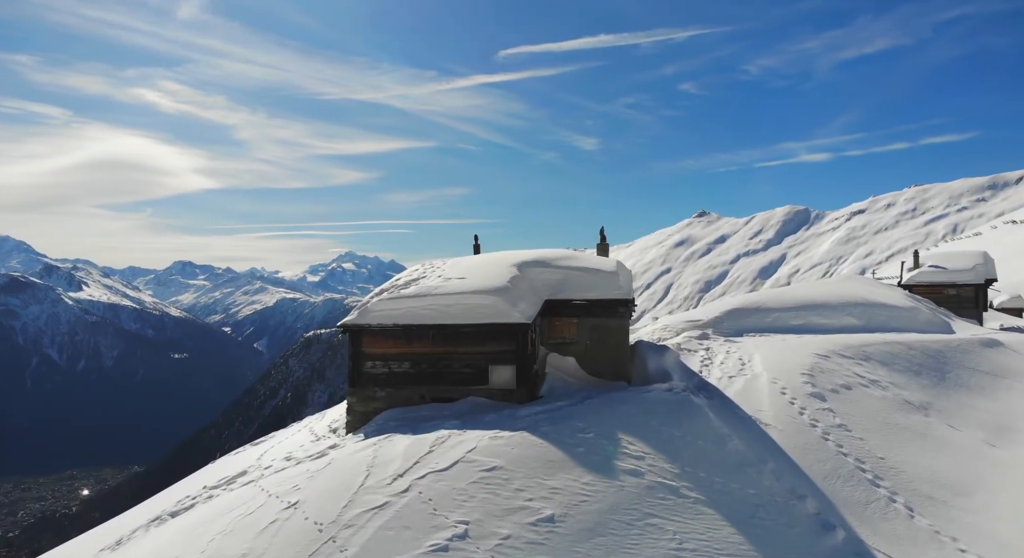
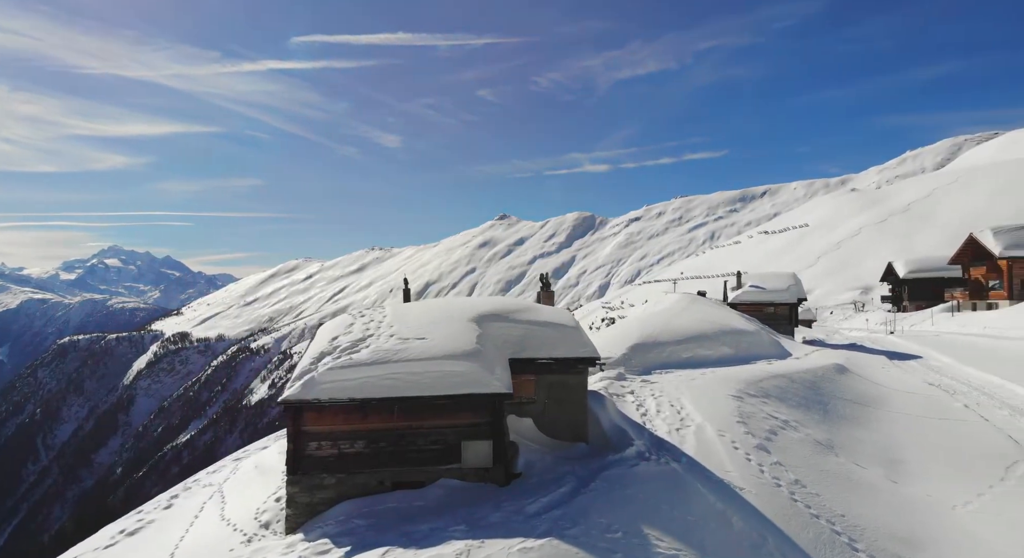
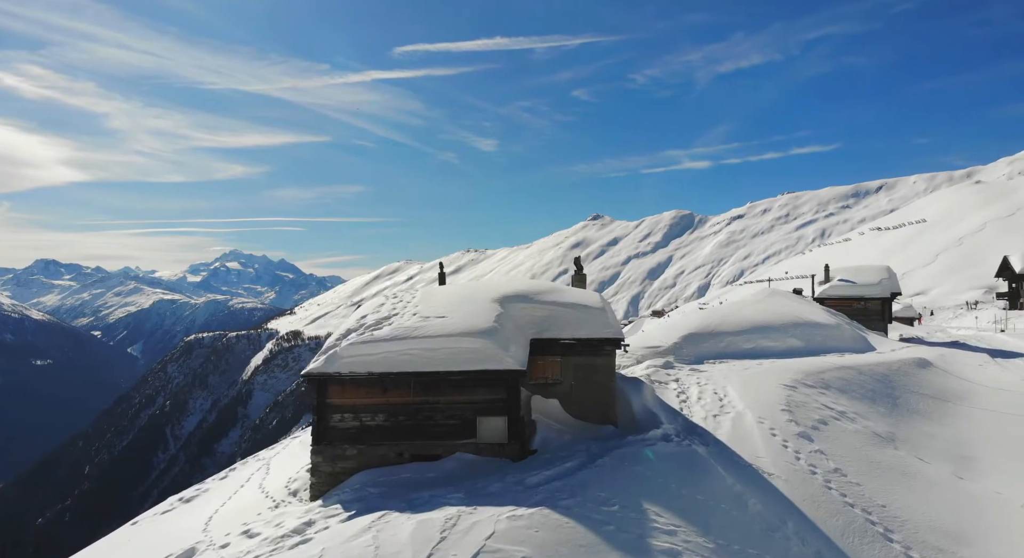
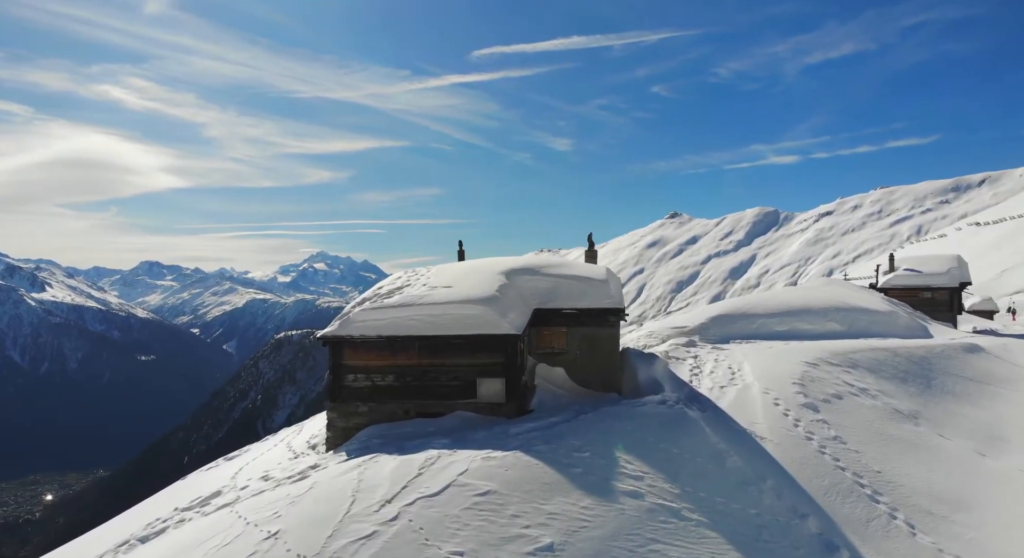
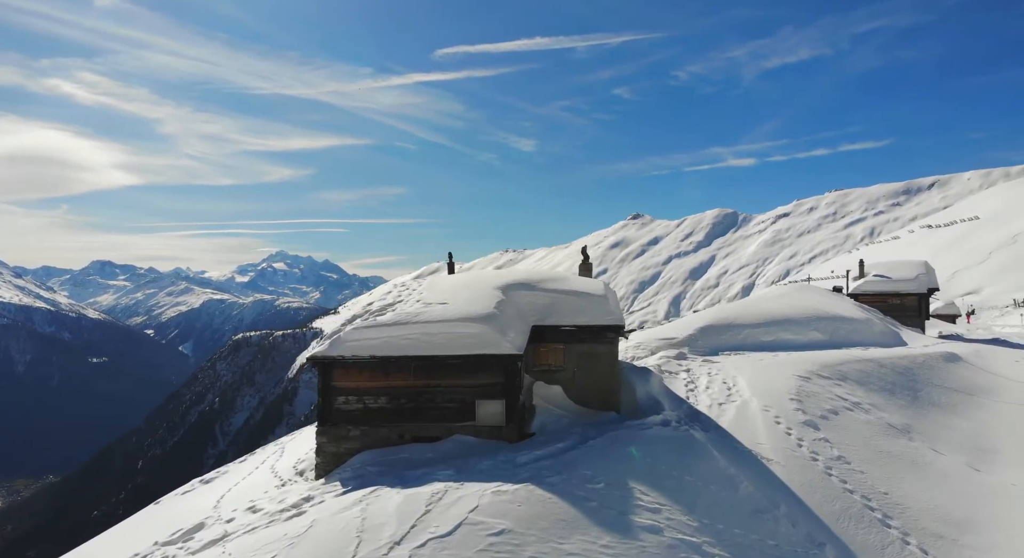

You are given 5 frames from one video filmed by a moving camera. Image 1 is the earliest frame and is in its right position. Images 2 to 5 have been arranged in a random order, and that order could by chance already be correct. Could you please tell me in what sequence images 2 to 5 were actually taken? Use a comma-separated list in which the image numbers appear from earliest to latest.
4, 5, 3, 2
